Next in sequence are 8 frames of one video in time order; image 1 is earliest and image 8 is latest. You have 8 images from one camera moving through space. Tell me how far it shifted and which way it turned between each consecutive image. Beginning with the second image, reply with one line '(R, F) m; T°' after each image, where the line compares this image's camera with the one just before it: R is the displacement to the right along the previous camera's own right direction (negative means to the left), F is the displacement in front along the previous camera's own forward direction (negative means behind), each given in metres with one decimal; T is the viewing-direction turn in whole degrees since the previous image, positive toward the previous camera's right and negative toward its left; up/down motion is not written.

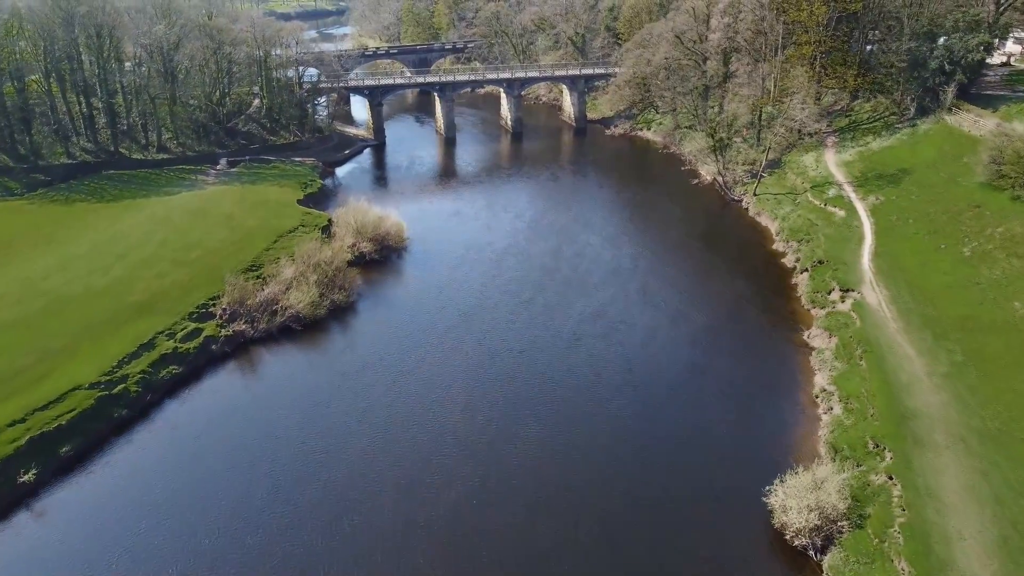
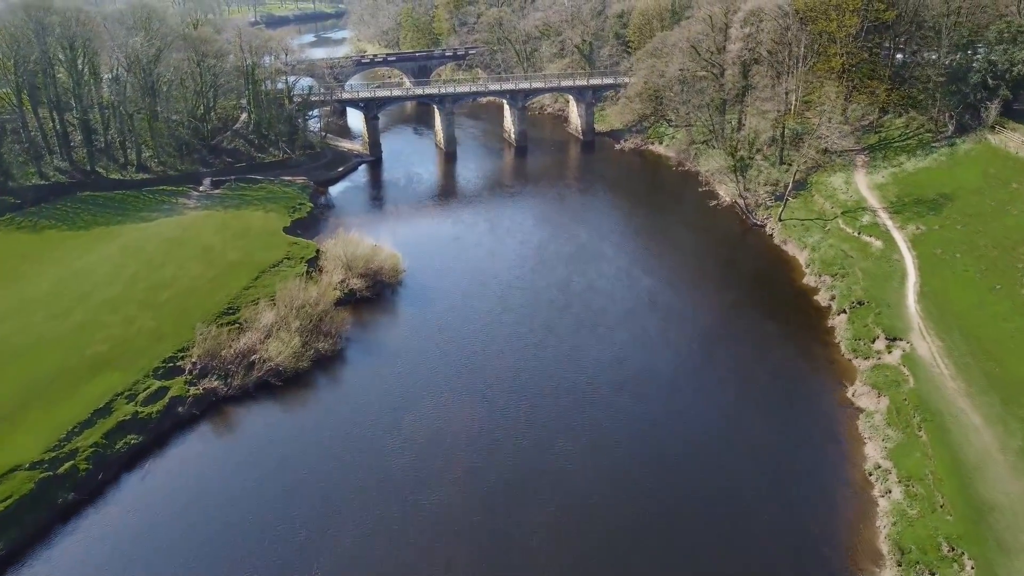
(-0.1, +4.3) m; 0°
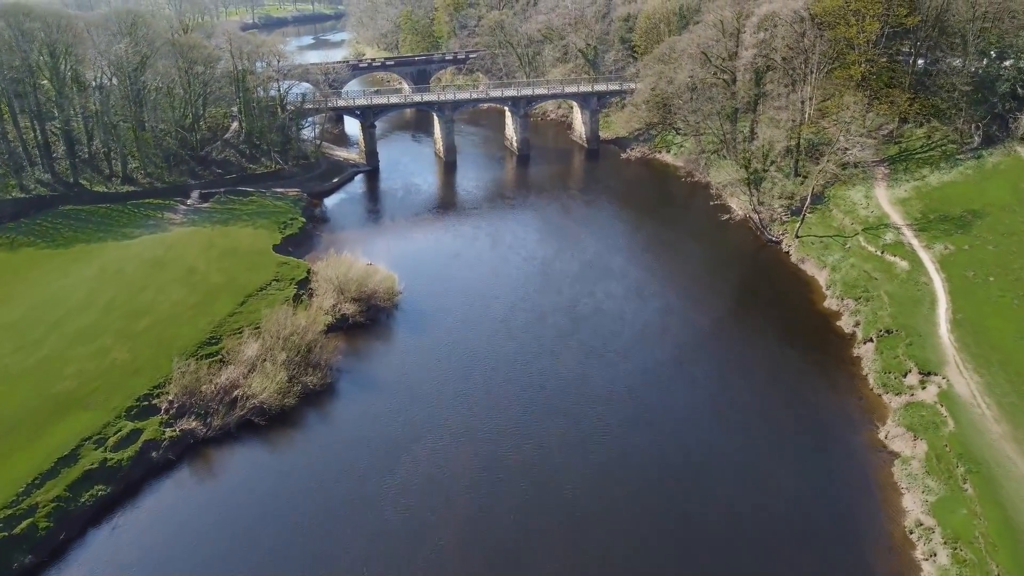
(-0.1, +2.7) m; 0°
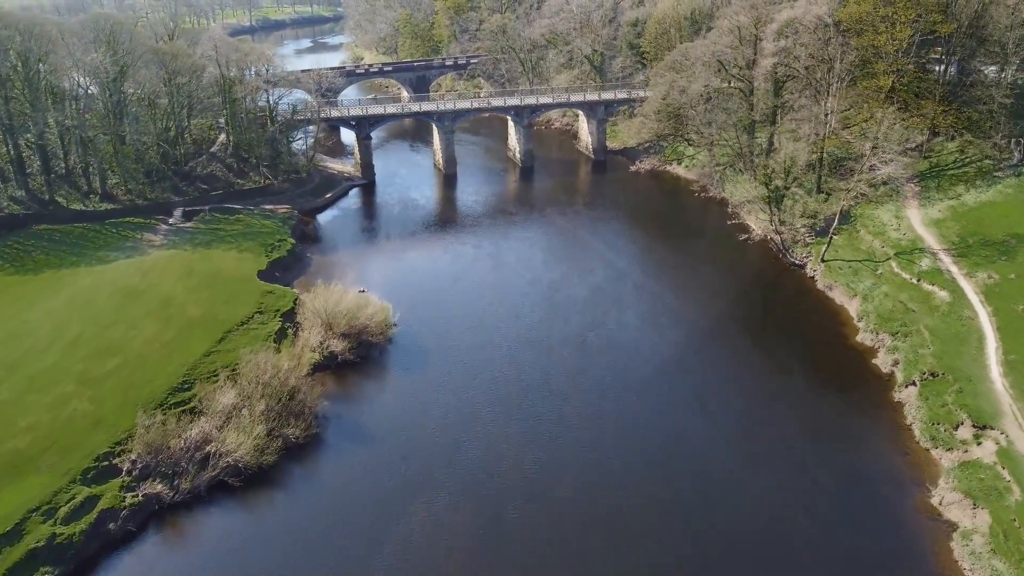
(-0.1, +3.5) m; 0°
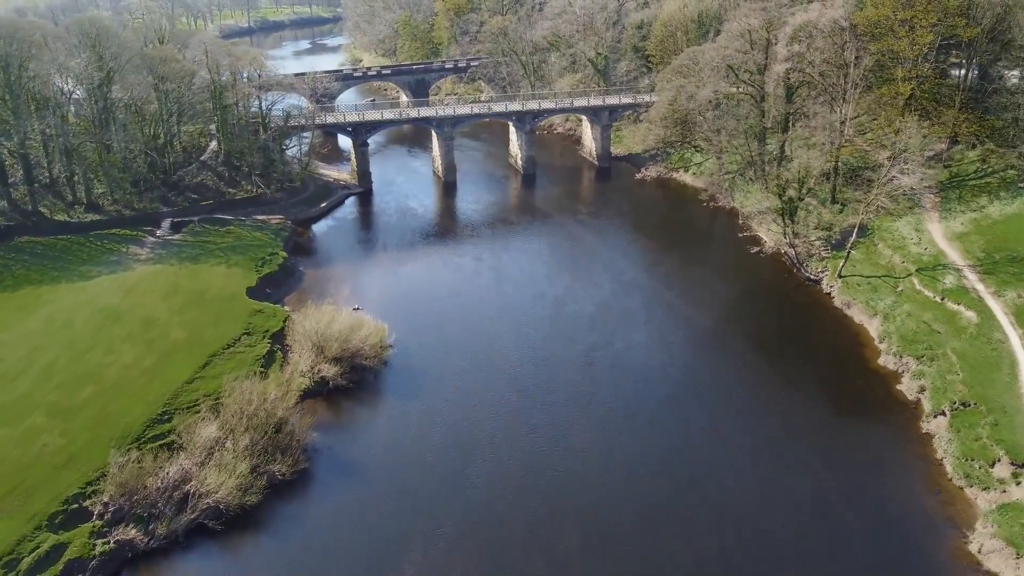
(0.0, +2.1) m; 0°
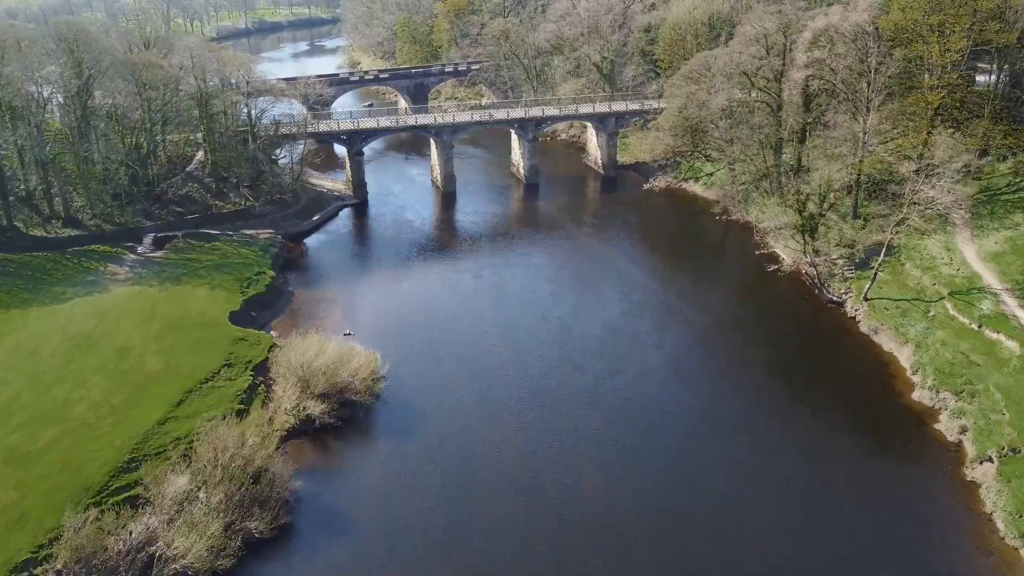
(-0.1, +2.9) m; 0°
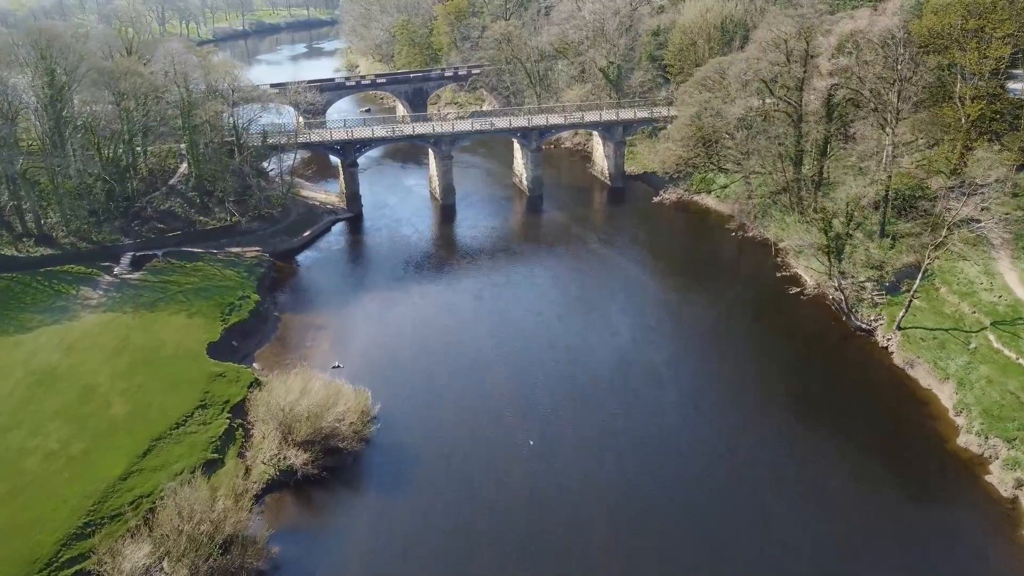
(-0.1, +3.2) m; 0°
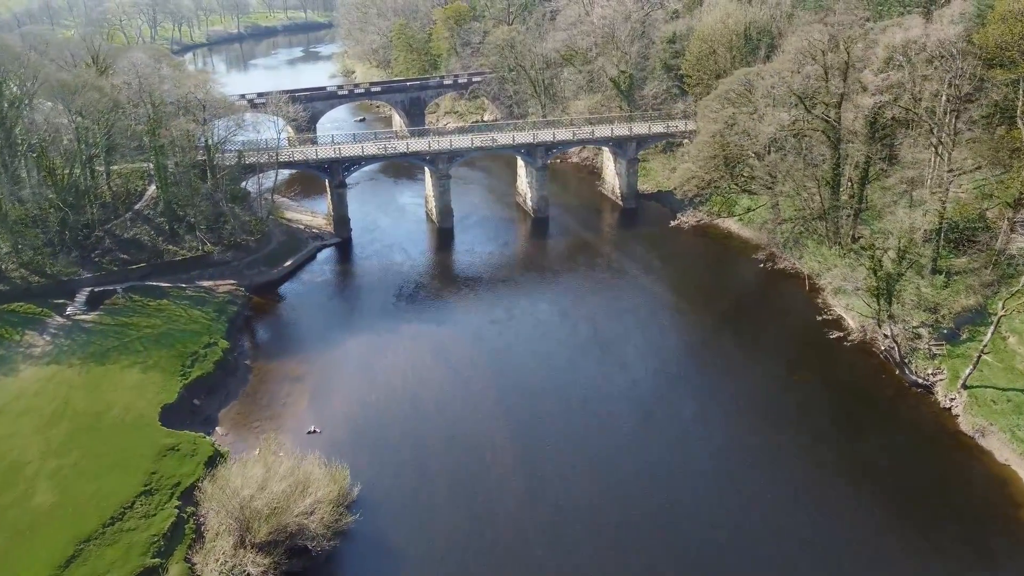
(-0.1, +5.1) m; 0°
